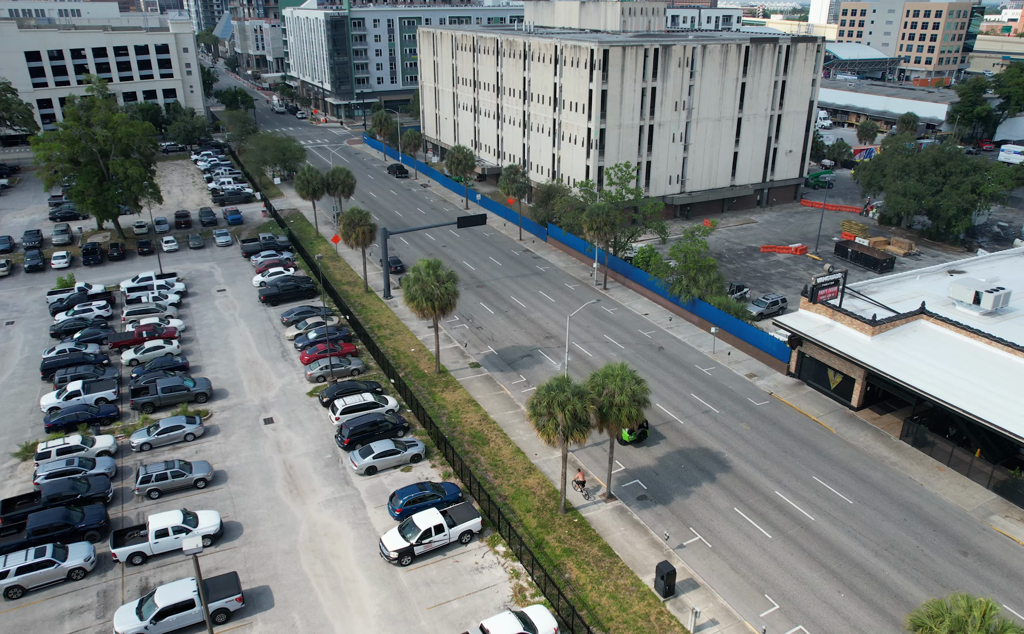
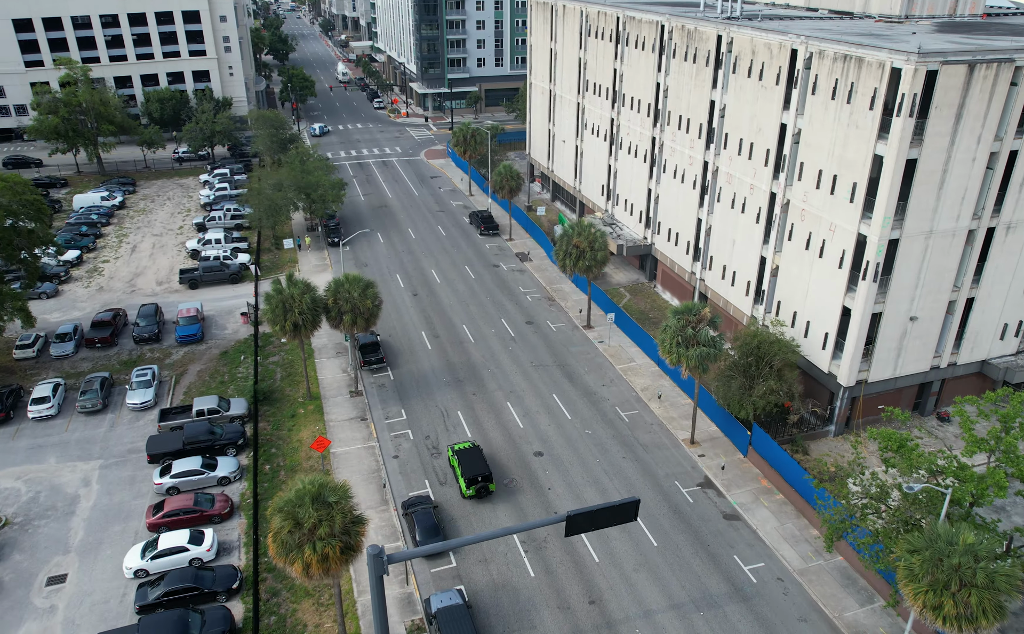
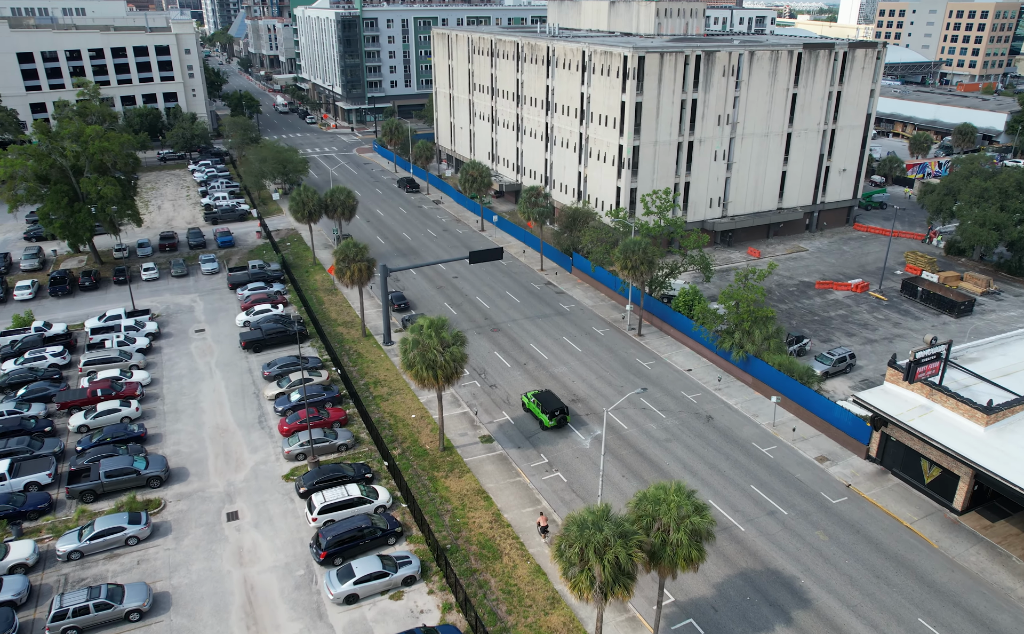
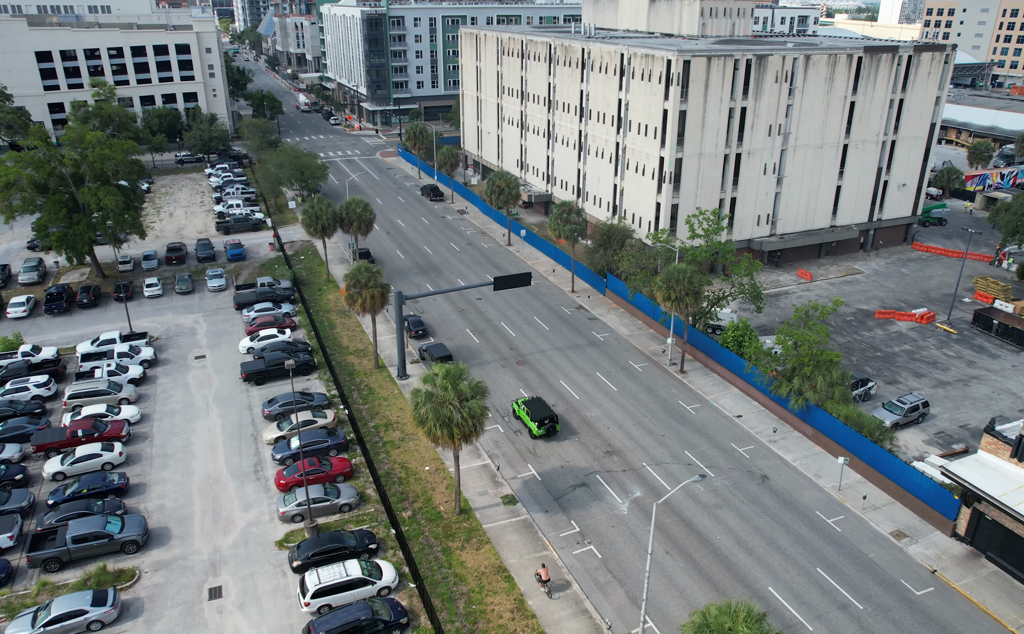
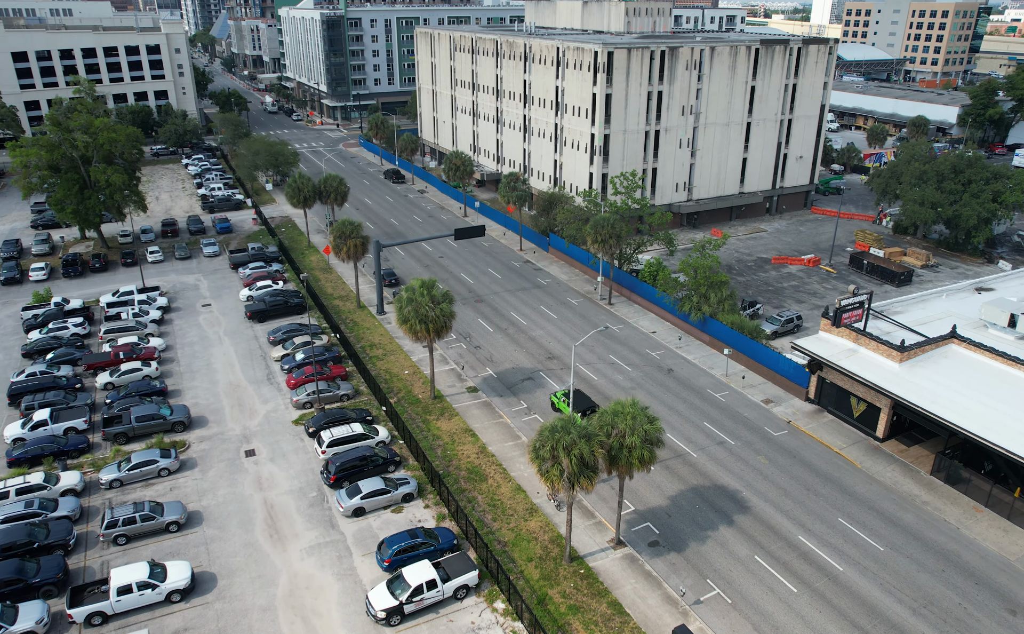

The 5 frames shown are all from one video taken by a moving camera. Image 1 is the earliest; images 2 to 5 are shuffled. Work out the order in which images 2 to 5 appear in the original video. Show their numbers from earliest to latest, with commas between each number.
5, 3, 4, 2
